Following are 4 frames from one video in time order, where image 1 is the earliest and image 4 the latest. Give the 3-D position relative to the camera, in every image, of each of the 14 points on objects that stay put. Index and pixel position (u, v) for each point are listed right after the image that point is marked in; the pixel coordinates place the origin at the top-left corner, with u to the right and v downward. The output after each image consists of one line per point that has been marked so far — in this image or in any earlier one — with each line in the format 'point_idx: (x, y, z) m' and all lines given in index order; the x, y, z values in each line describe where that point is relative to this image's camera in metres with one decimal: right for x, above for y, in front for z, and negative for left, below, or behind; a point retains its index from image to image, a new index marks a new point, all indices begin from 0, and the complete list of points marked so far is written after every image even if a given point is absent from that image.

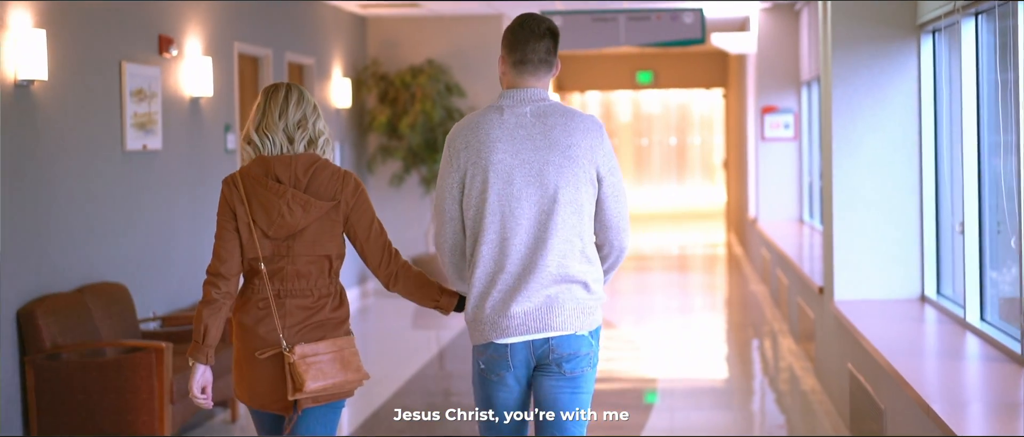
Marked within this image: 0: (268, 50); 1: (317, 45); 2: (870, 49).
0: (-1.8, +1.2, +8.0) m
1: (-1.6, +1.4, +9.1) m
2: (+1.7, +0.8, +5.2) m
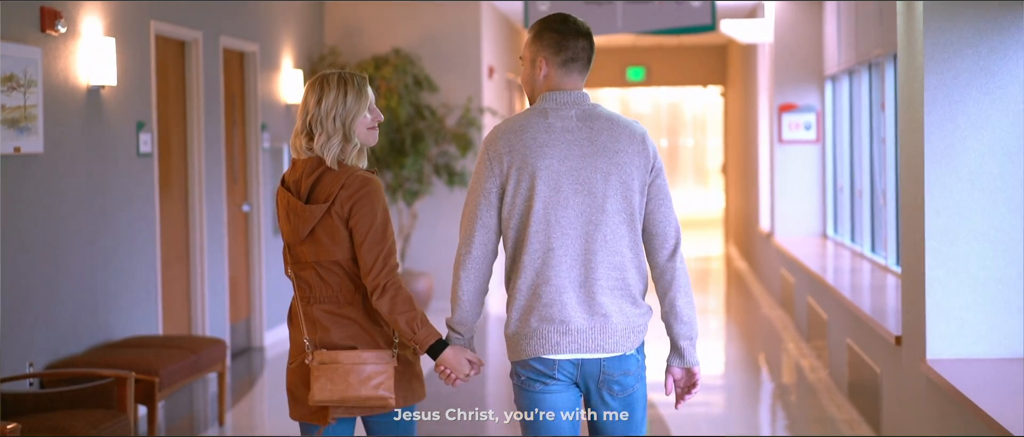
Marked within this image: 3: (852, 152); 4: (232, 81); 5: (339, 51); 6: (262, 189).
0: (-1.9, +1.1, +6.6) m
1: (-1.7, +1.3, +7.7) m
2: (+1.6, +0.7, +3.8) m
3: (+2.4, +0.5, +8.0) m
4: (-1.8, +0.9, +7.4) m
5: (-1.4, +1.3, +9.0) m
6: (-1.7, +0.2, +7.7) m
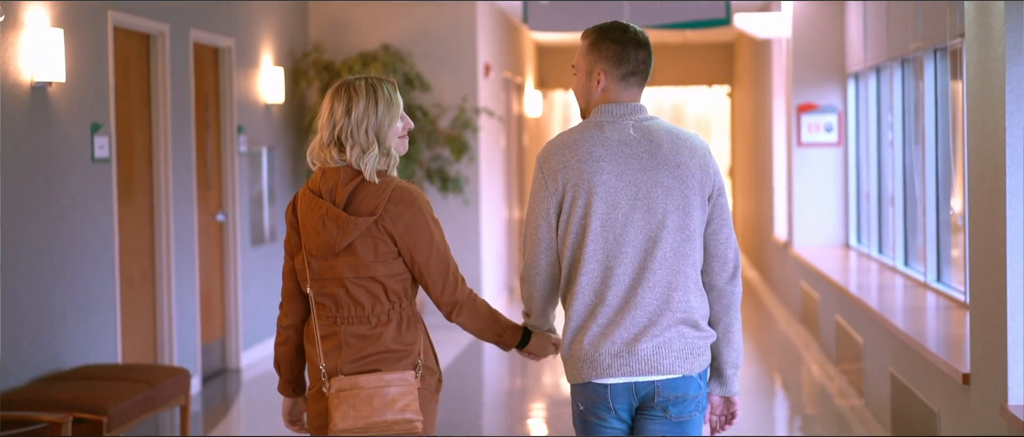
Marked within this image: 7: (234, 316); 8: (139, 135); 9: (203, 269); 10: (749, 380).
0: (-1.9, +1.0, +6.0) m
1: (-1.7, +1.2, +7.1) m
2: (+1.6, +0.6, +3.2) m
3: (+2.4, +0.4, +7.4) m
4: (-1.9, +0.8, +6.7) m
5: (-1.4, +1.3, +8.4) m
6: (-1.7, +0.1, +7.1) m
7: (-1.8, -0.6, +7.1) m
8: (-2.0, +0.4, +5.9) m
9: (-1.9, -0.3, +6.7) m
10: (+1.4, -1.0, +6.6) m
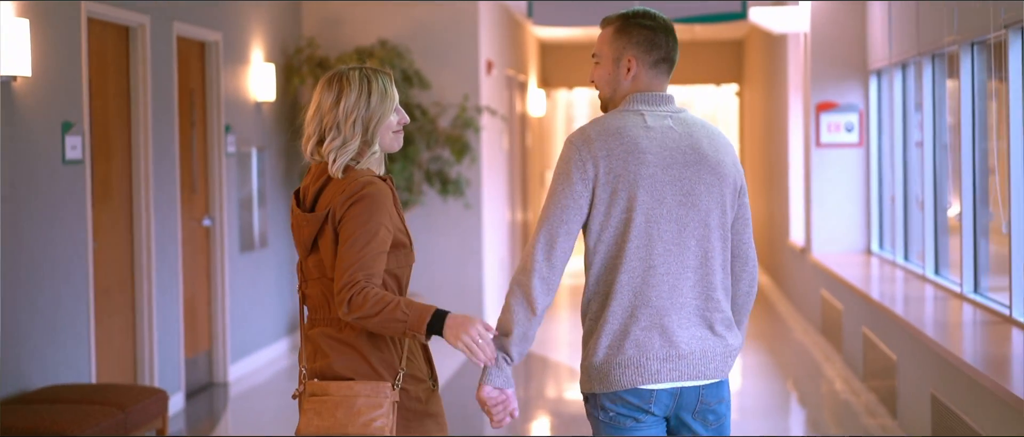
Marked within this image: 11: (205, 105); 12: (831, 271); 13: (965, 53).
0: (-1.9, +1.0, +5.6) m
1: (-1.7, +1.2, +6.7) m
2: (+1.6, +0.6, +2.8) m
3: (+2.5, +0.4, +7.0) m
4: (-1.8, +0.8, +6.3) m
5: (-1.4, +1.3, +8.0) m
6: (-1.7, +0.1, +6.7) m
7: (-1.7, -0.6, +6.7) m
8: (-1.9, +0.4, +5.5) m
9: (-1.8, -0.3, +6.3) m
10: (+1.4, -1.0, +6.2) m
11: (-1.8, +0.7, +6.5) m
12: (+2.0, -0.3, +7.0) m
13: (+2.2, +0.8, +5.4) m
